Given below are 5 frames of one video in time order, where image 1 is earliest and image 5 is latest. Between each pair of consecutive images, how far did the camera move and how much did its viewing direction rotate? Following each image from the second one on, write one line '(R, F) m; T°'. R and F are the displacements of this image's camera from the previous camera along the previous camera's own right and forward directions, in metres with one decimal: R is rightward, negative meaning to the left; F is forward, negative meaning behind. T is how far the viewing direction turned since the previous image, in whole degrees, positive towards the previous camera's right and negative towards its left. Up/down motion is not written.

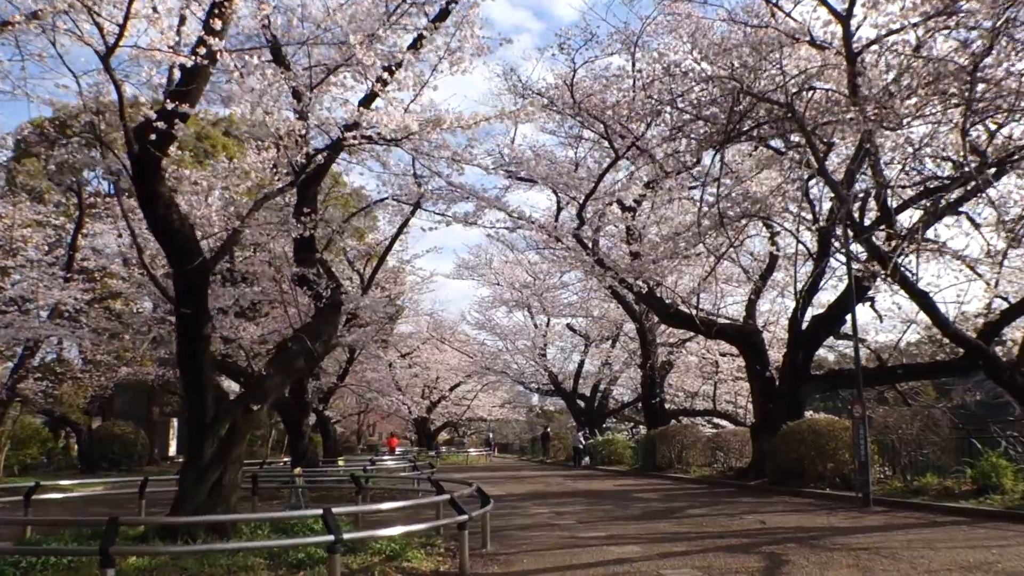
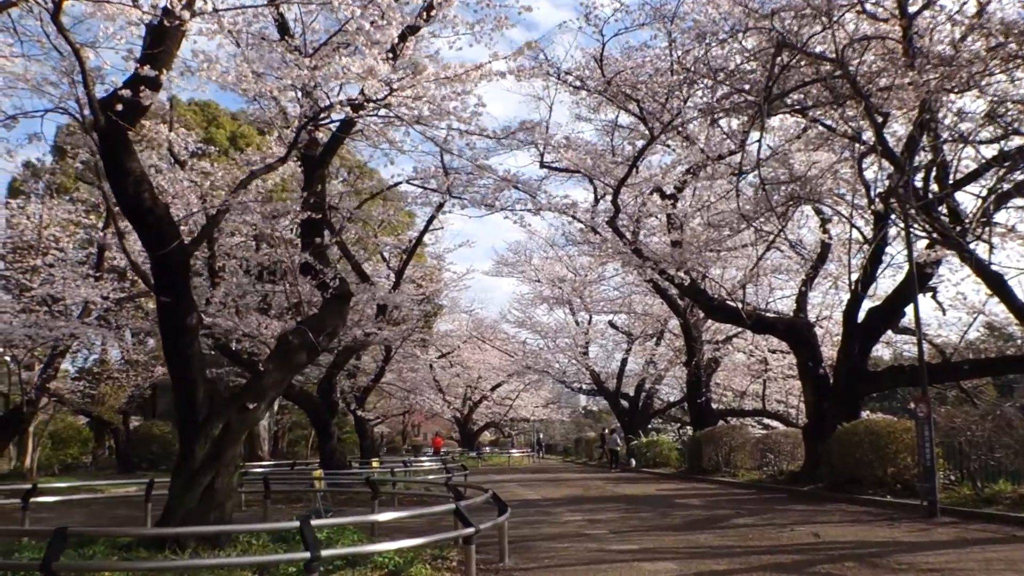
(+0.2, +0.8) m; -3°
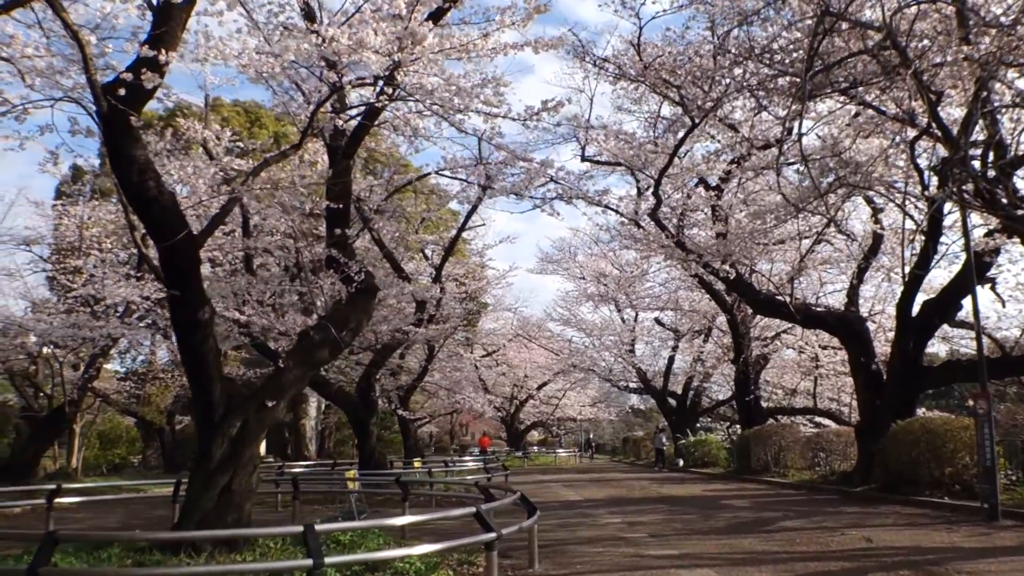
(+0.2, +0.4) m; -3°
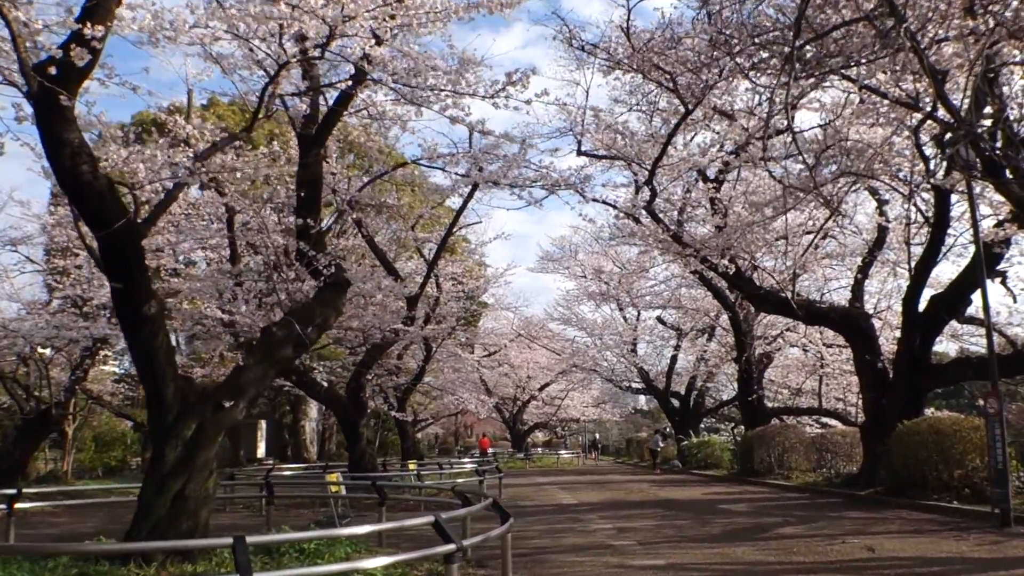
(+0.2, +0.5) m; 0°
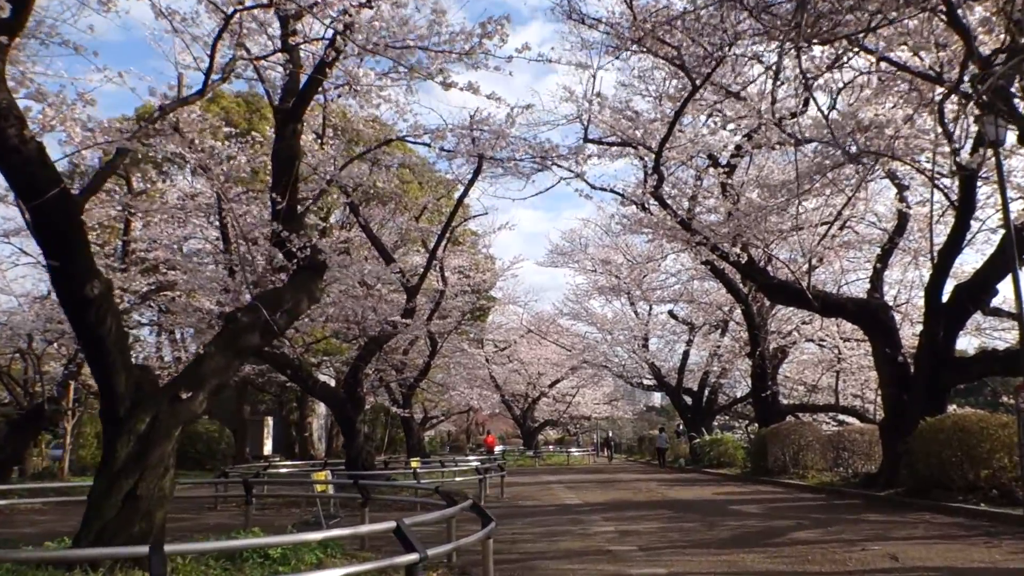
(+0.2, +0.6) m; -1°
